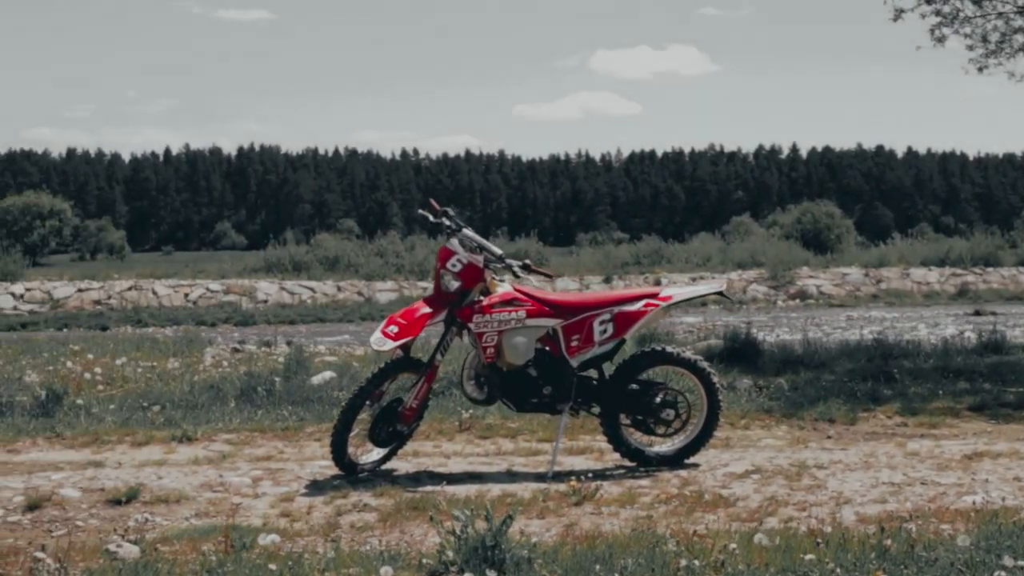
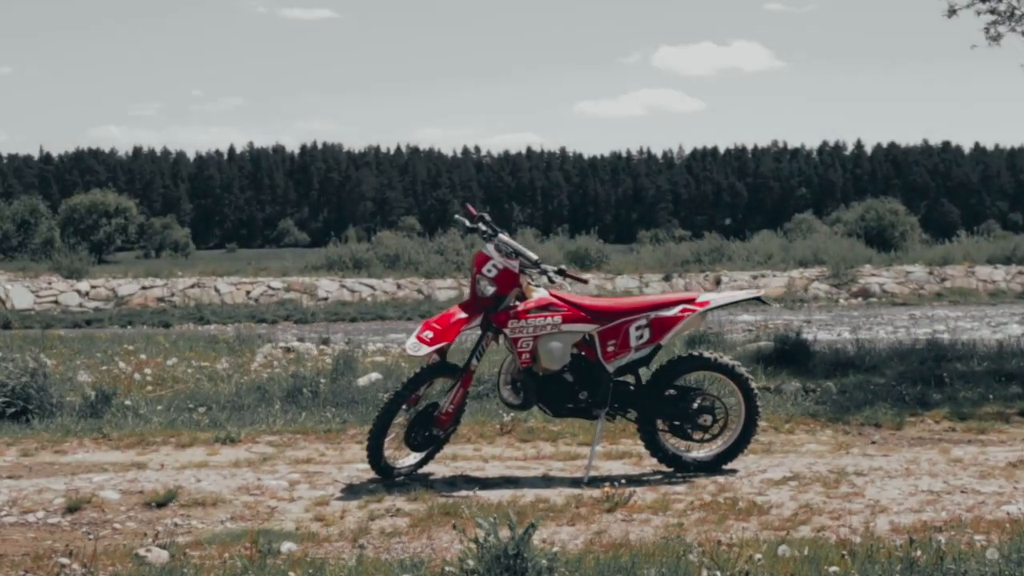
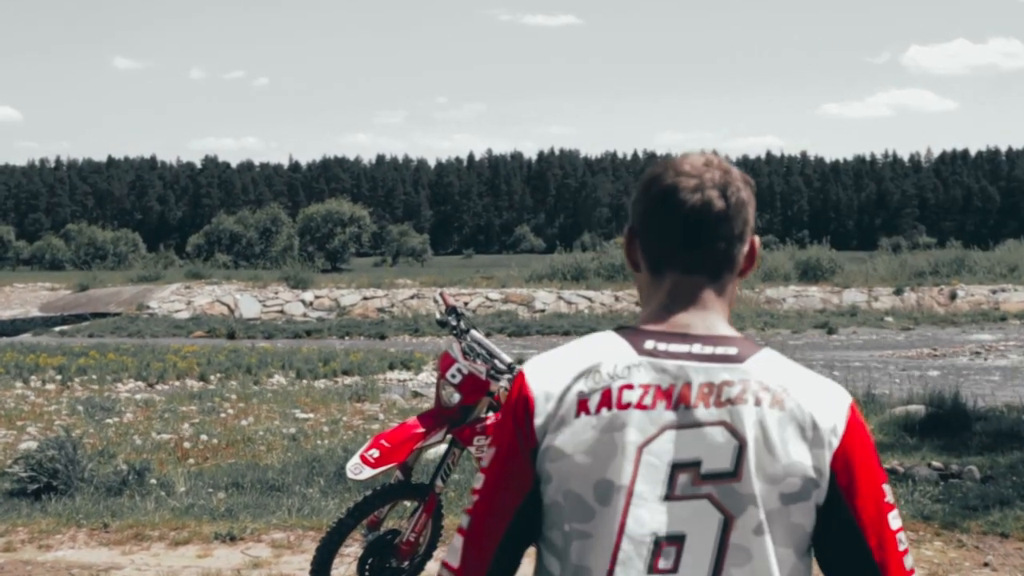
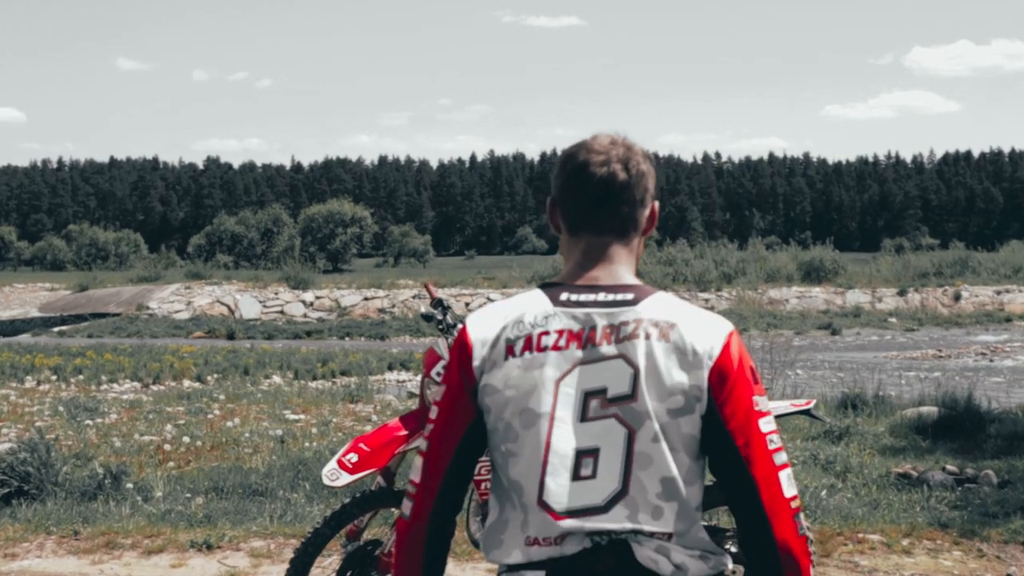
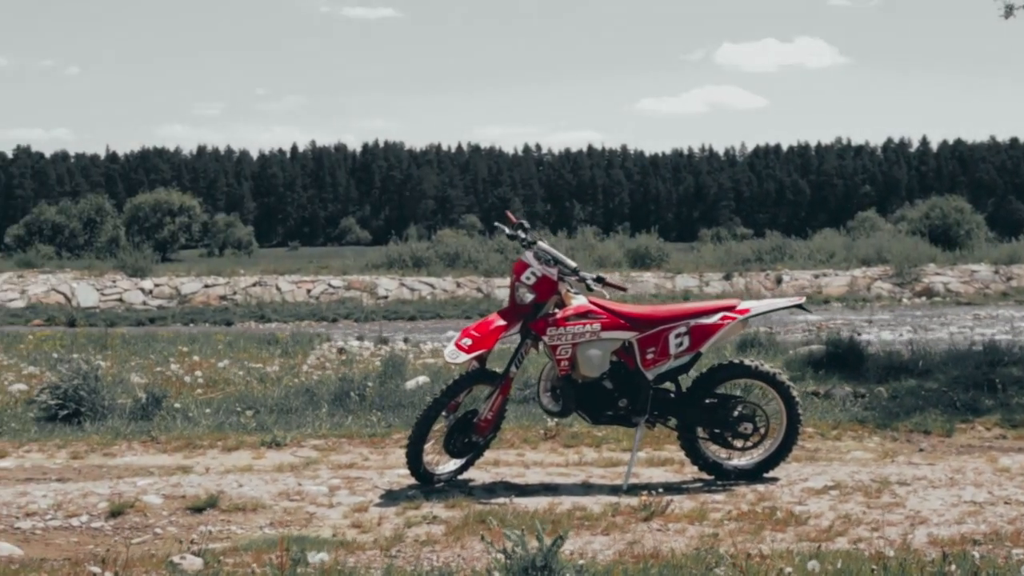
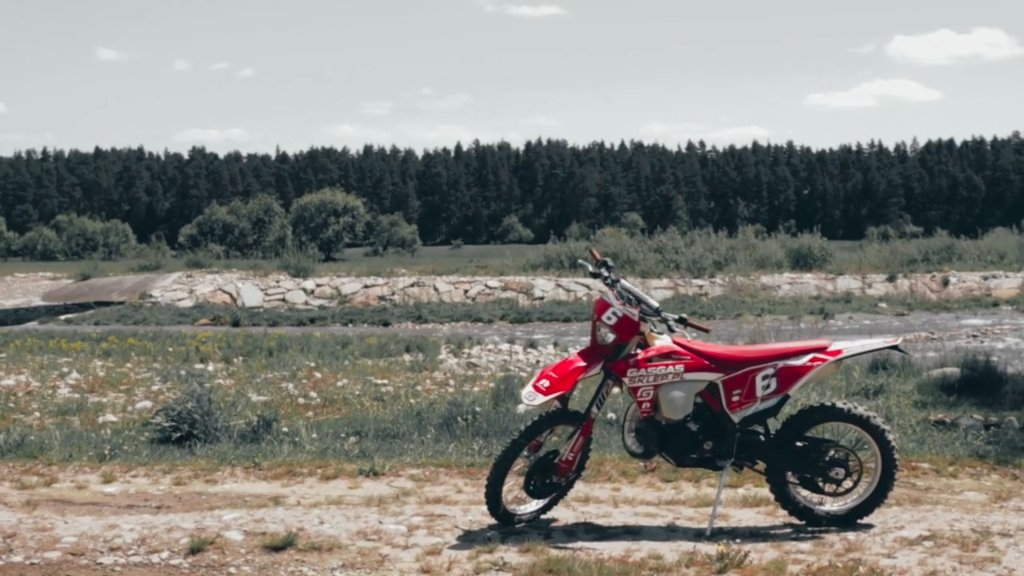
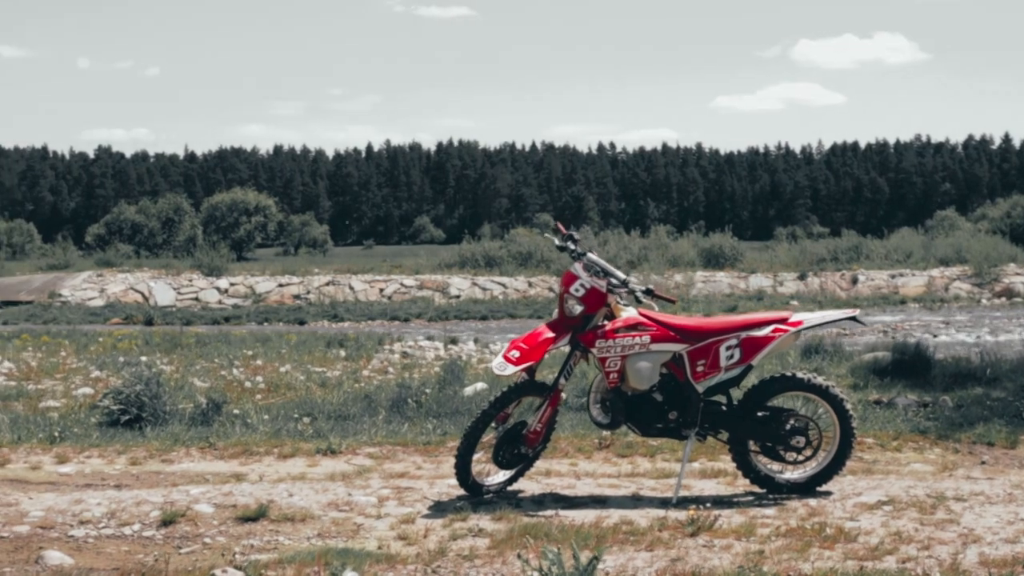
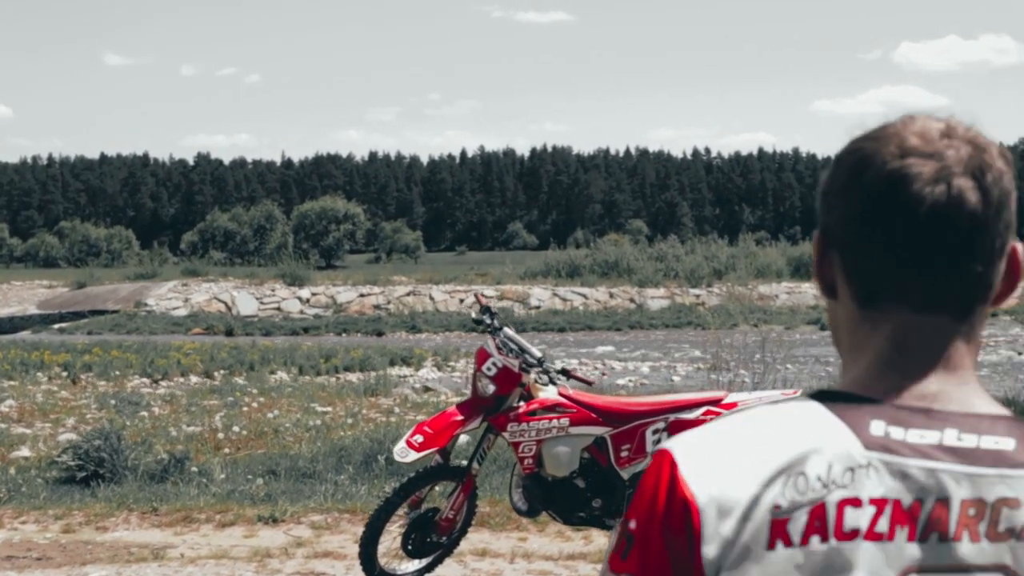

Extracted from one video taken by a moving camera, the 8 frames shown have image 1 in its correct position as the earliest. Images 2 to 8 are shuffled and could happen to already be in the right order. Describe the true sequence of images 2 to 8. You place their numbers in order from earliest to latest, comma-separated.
2, 5, 7, 6, 8, 3, 4
